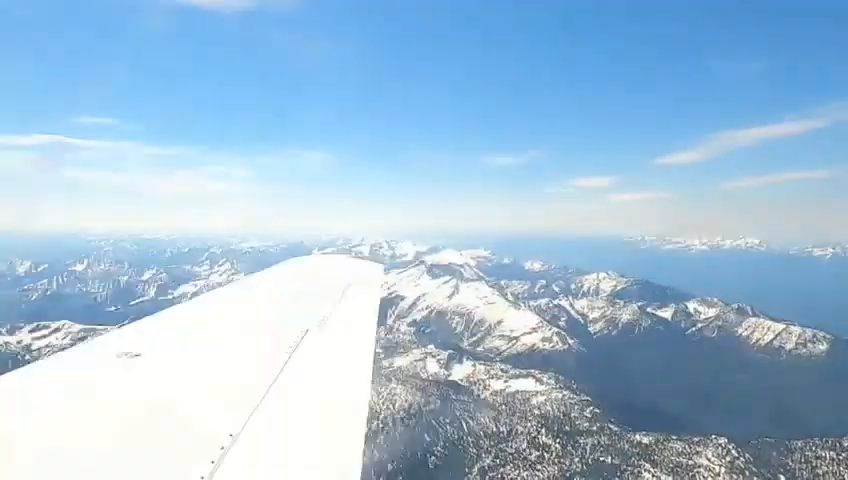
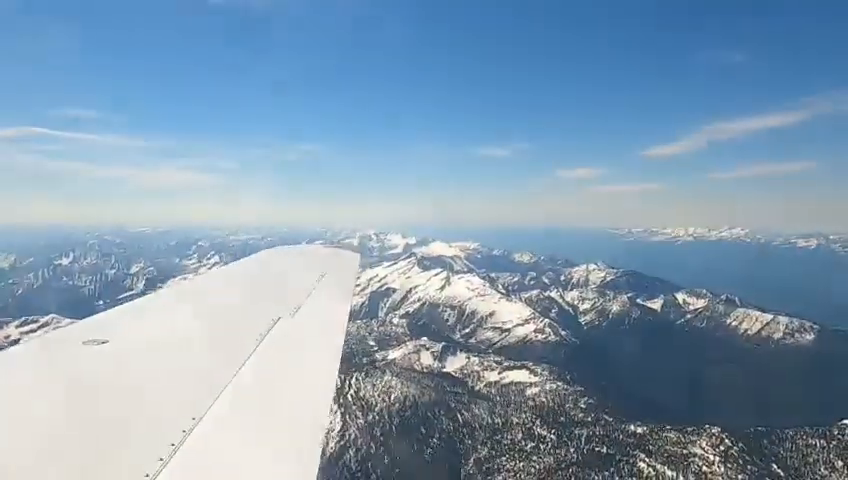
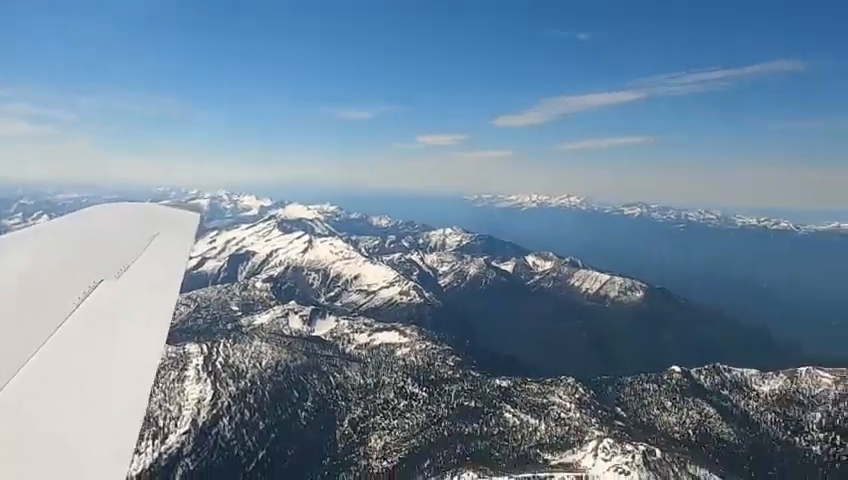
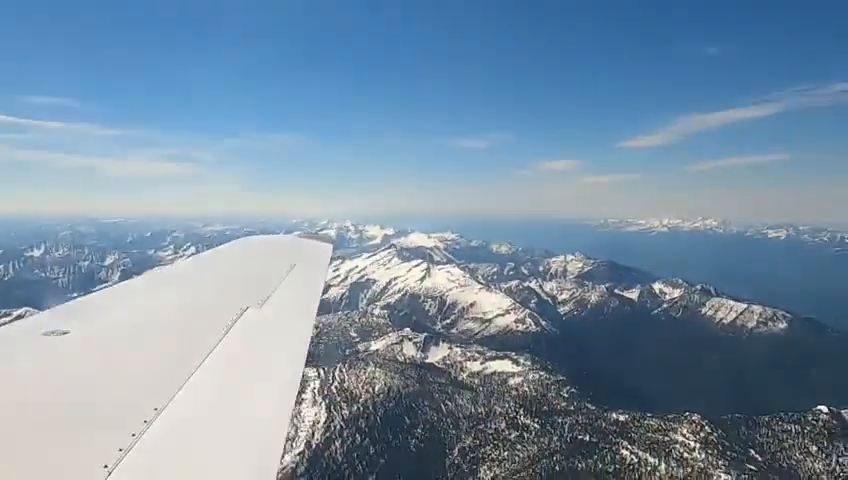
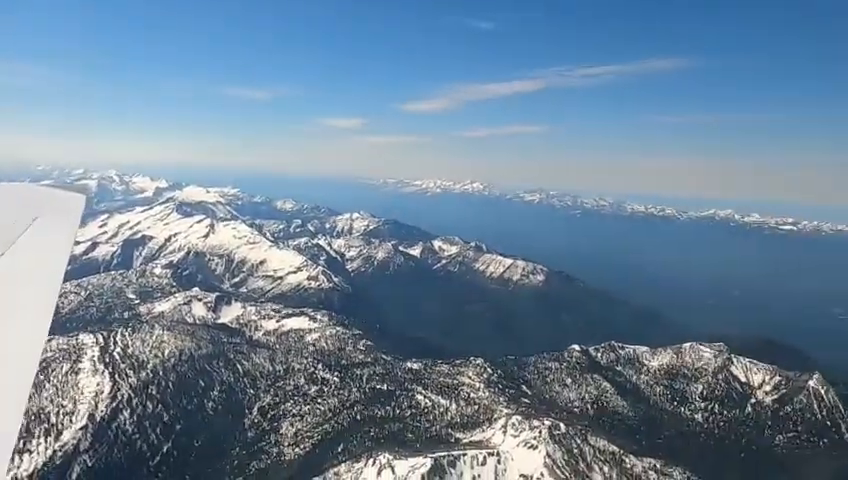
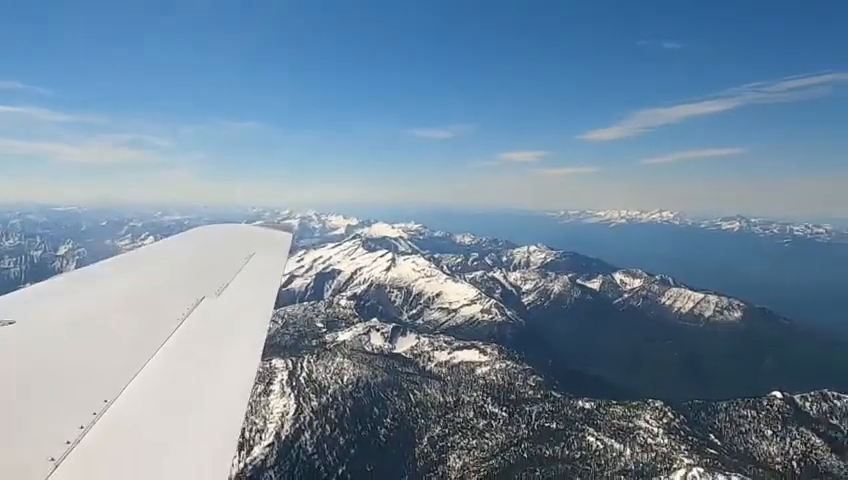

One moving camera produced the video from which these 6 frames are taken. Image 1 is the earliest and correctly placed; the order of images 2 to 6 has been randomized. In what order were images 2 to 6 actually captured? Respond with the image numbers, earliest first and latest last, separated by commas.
2, 4, 6, 3, 5
